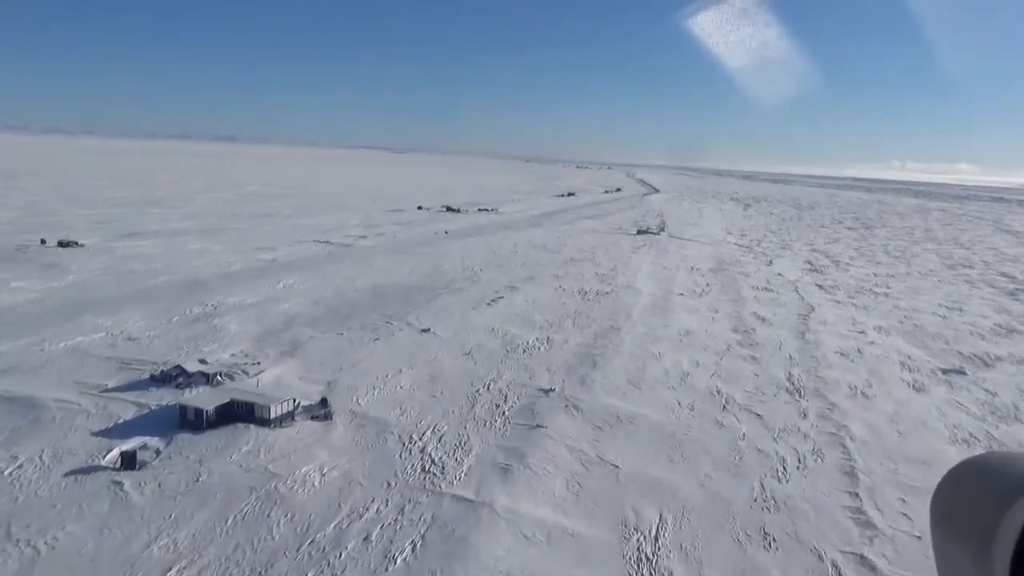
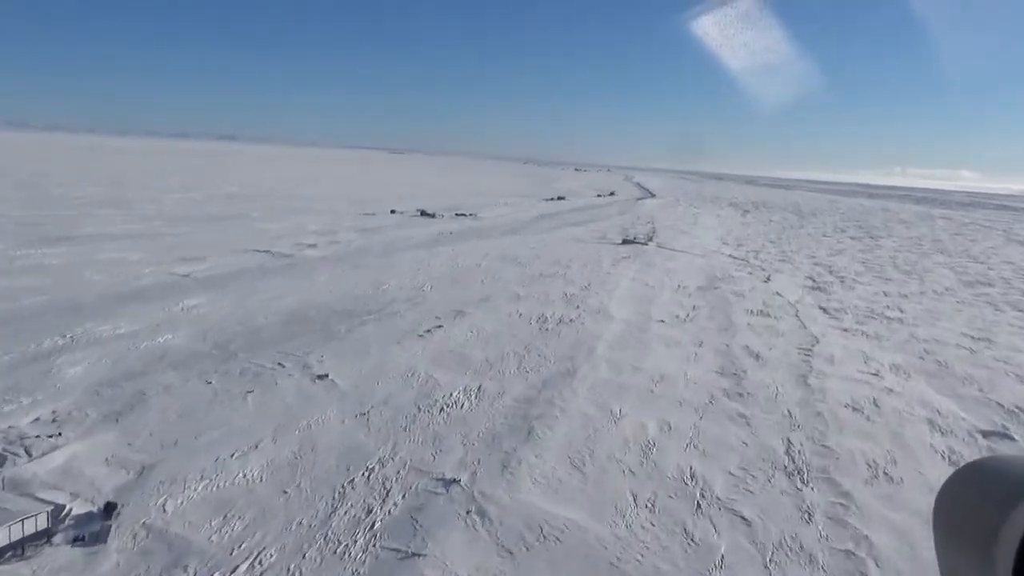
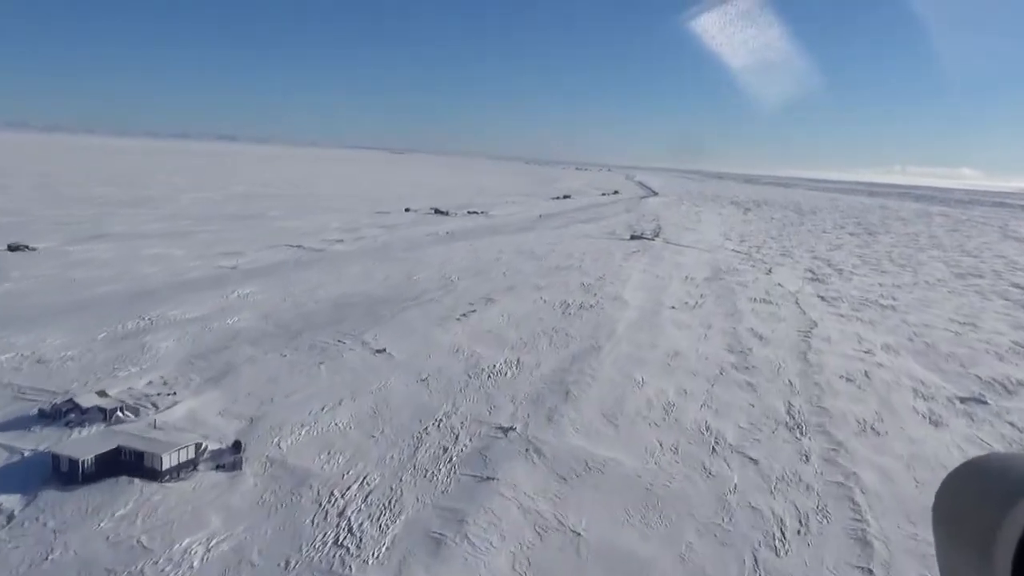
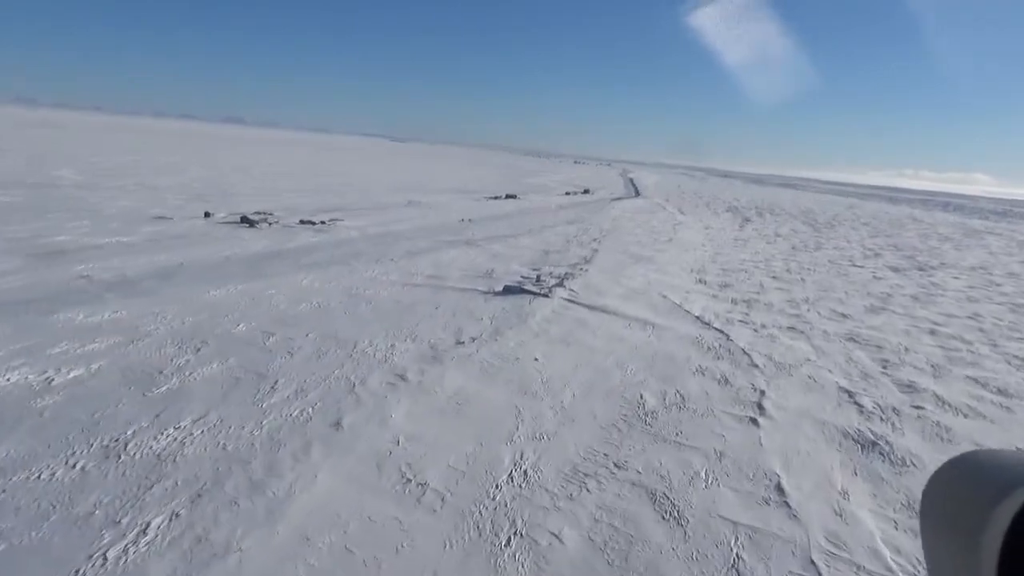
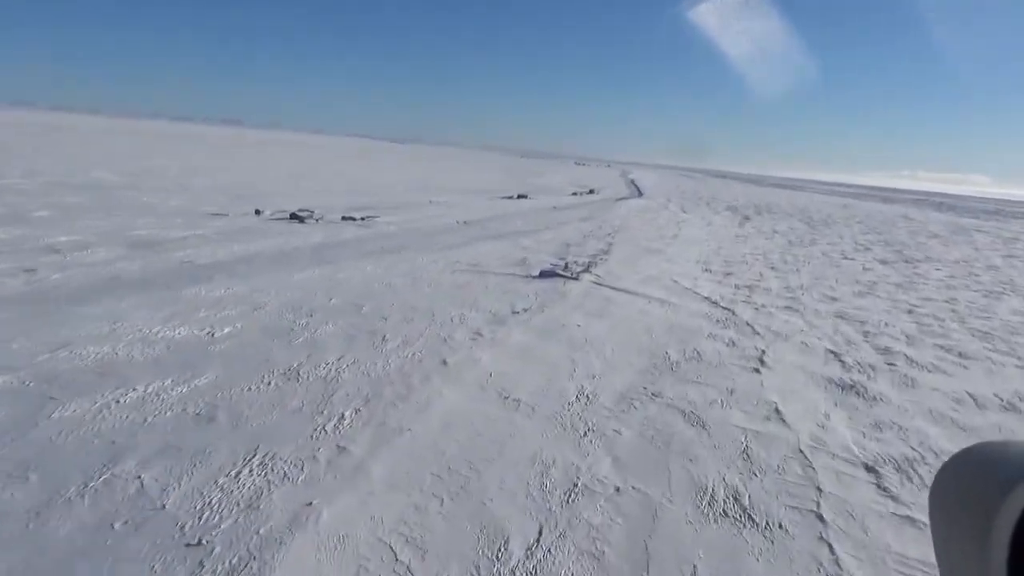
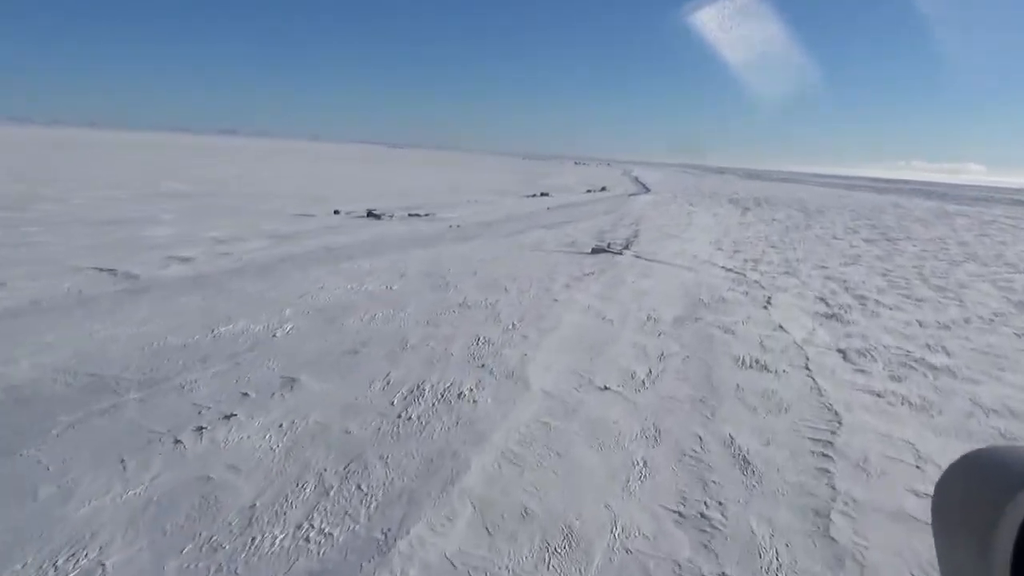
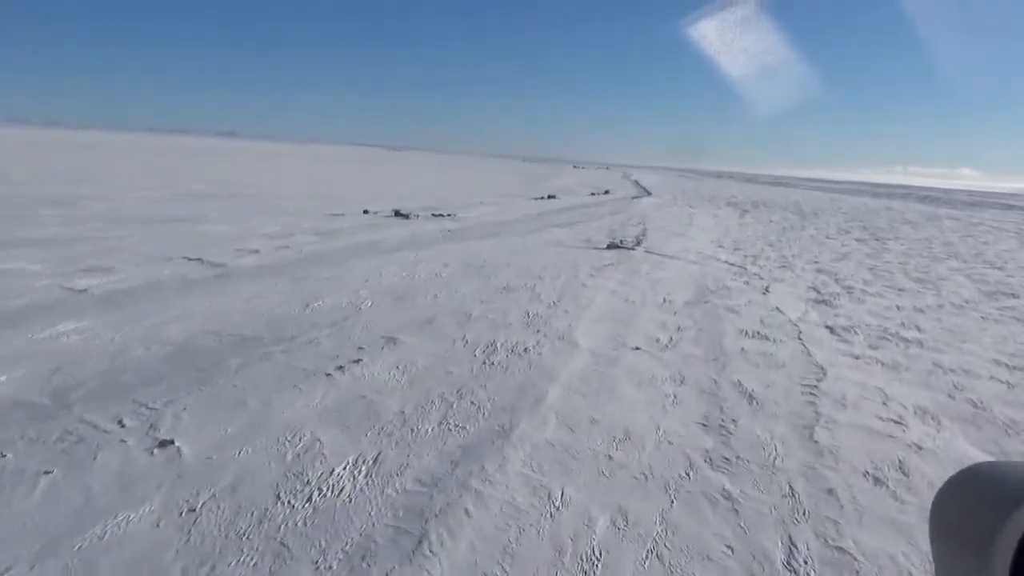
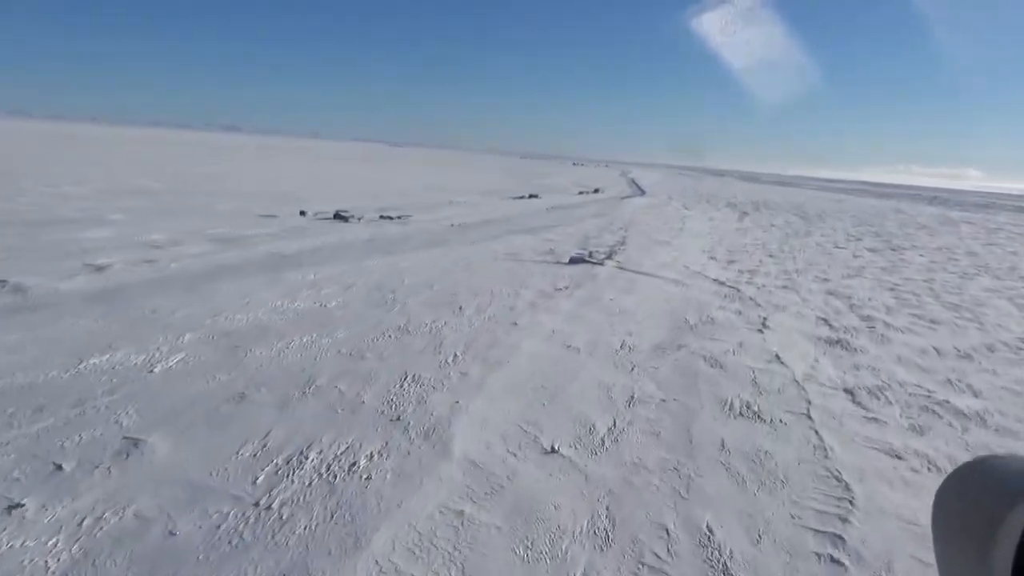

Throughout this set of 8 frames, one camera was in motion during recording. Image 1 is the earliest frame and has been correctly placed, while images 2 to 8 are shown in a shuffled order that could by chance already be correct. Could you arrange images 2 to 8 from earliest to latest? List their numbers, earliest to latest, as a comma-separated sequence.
3, 2, 7, 6, 8, 5, 4
